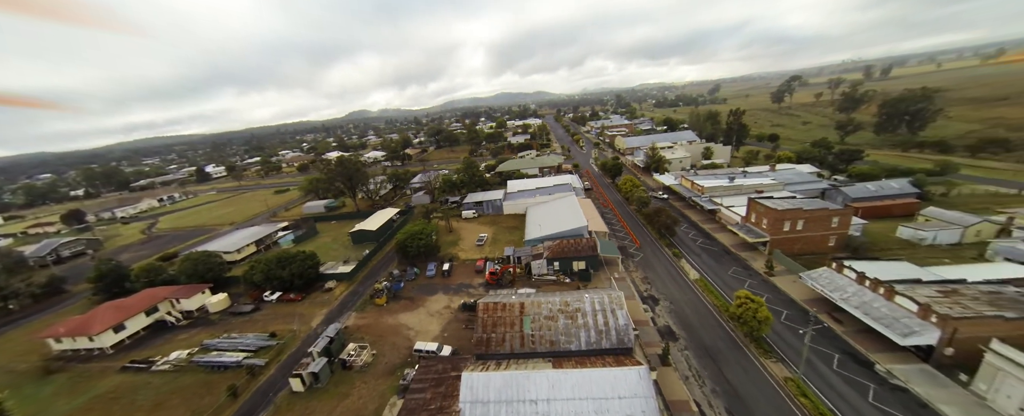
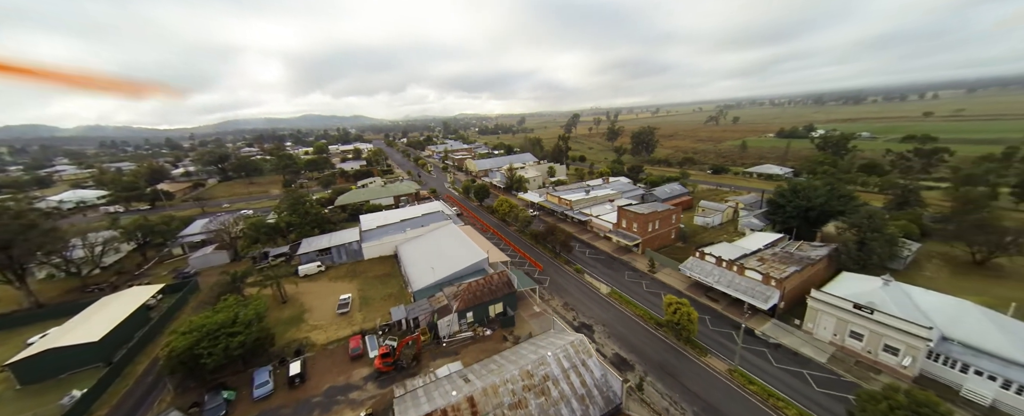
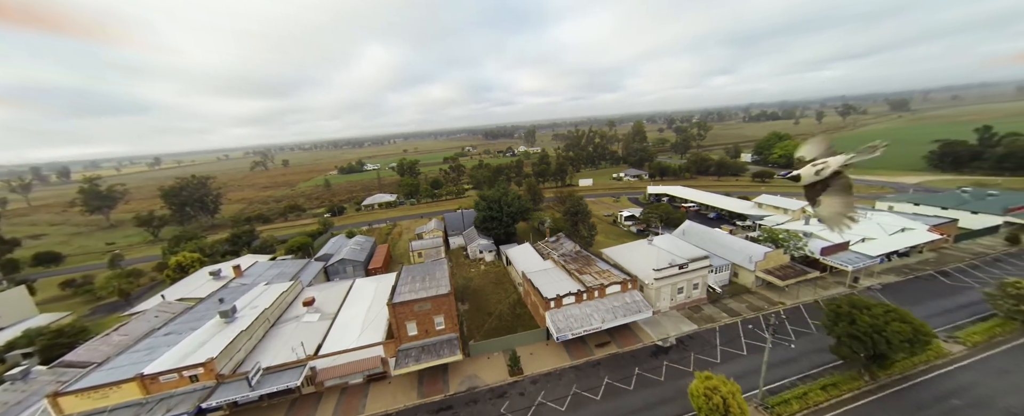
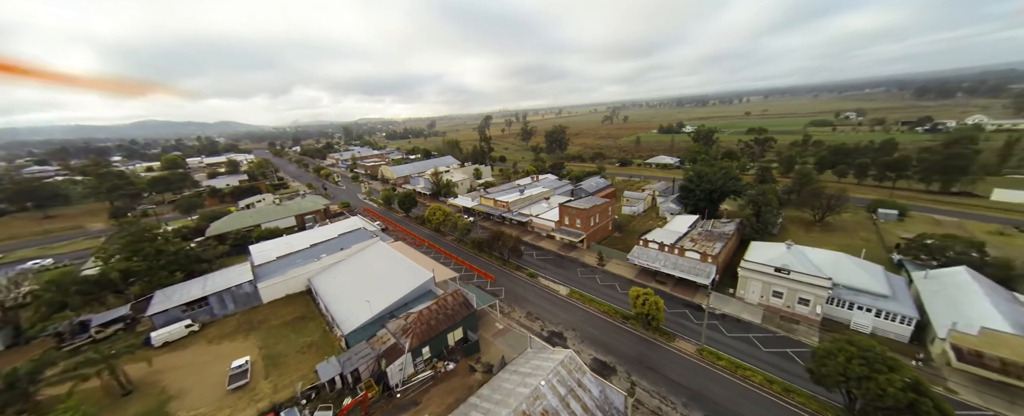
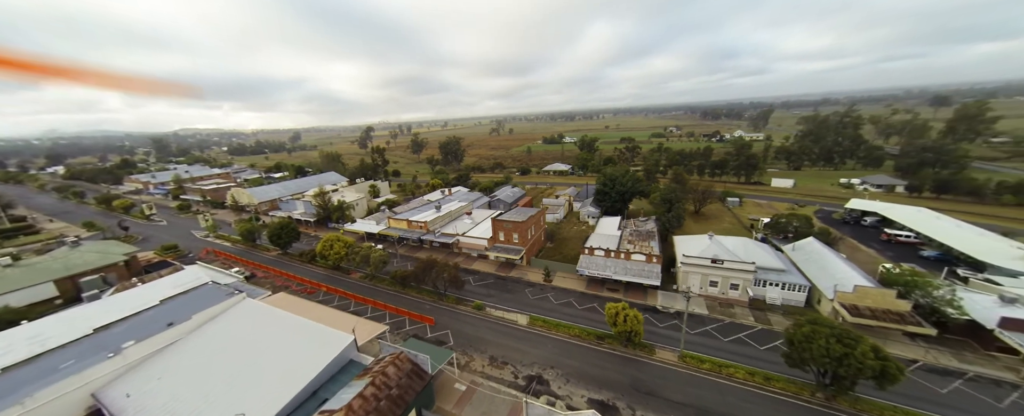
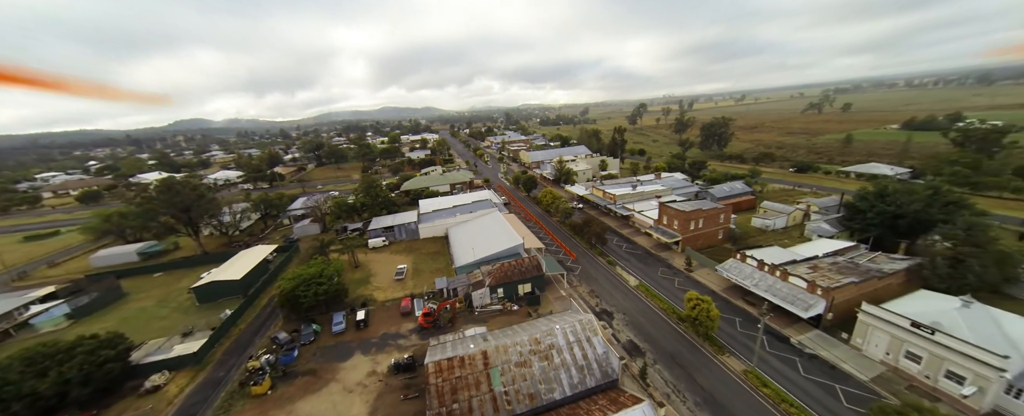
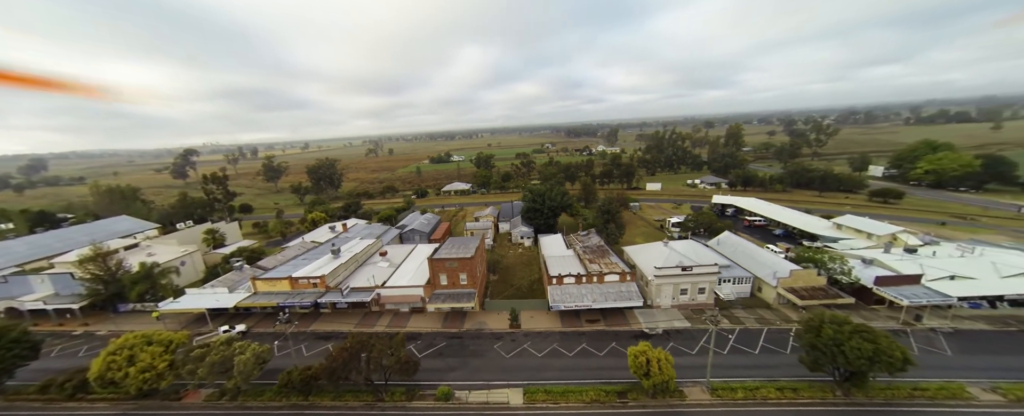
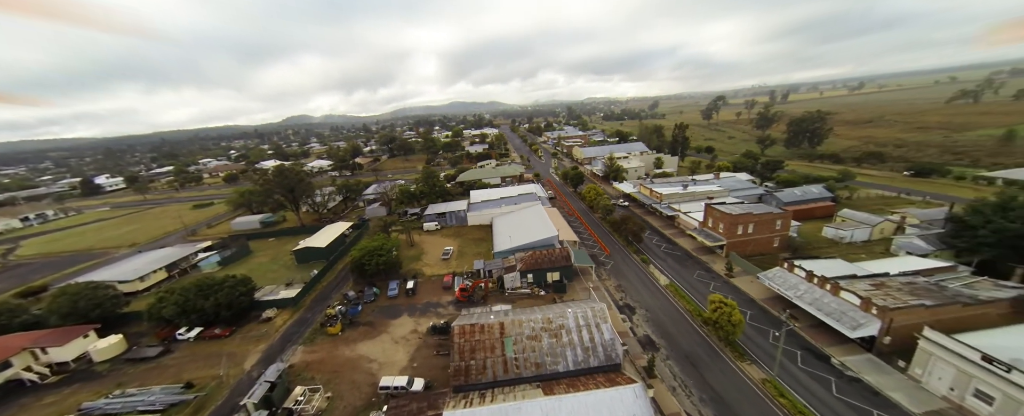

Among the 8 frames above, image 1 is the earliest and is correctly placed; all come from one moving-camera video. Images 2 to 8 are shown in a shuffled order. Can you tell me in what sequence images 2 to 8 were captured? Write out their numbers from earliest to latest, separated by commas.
8, 6, 2, 4, 5, 7, 3
